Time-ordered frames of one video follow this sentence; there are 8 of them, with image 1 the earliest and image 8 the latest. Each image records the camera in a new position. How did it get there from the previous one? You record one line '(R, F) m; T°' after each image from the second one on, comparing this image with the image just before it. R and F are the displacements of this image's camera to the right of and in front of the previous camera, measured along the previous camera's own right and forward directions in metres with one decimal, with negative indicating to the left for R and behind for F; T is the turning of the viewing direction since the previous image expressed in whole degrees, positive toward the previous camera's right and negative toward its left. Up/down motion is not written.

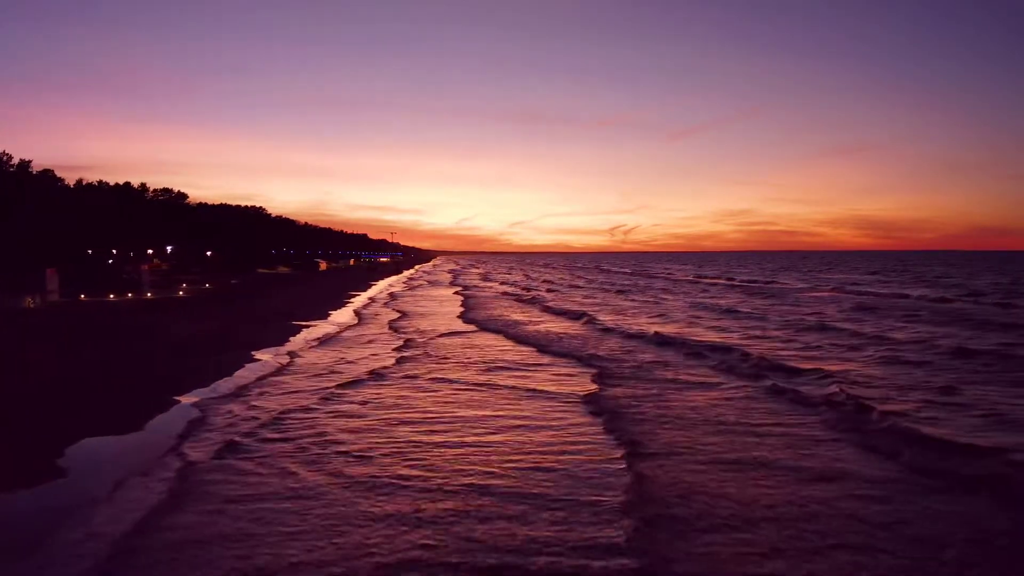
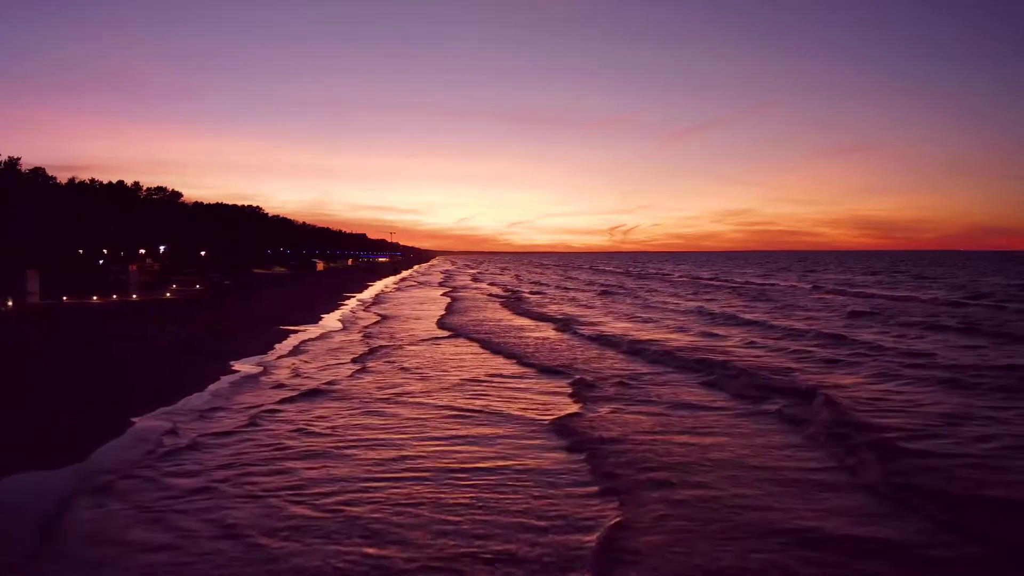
(+0.4, +1.1) m; 0°
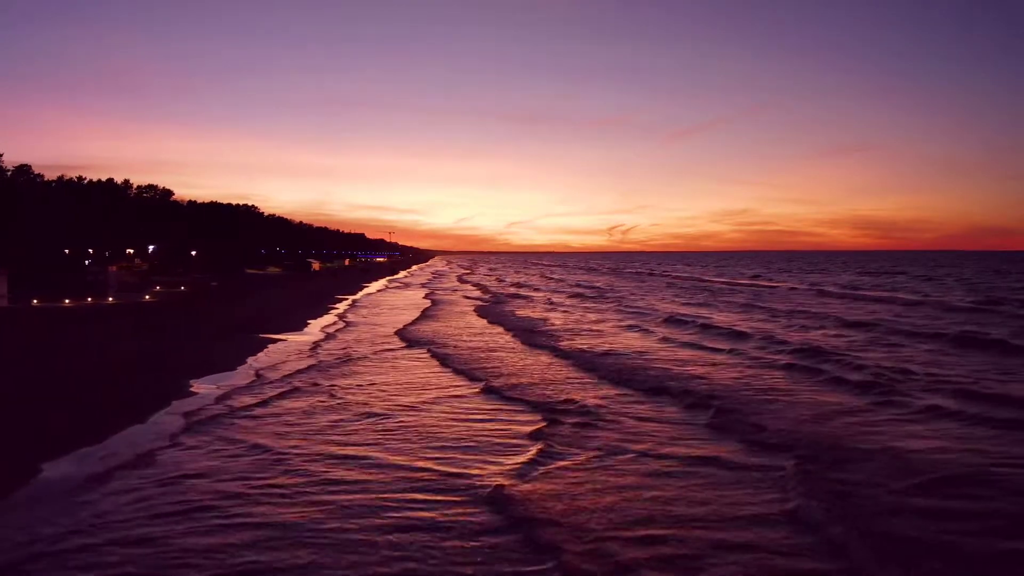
(+0.6, +1.9) m; 0°
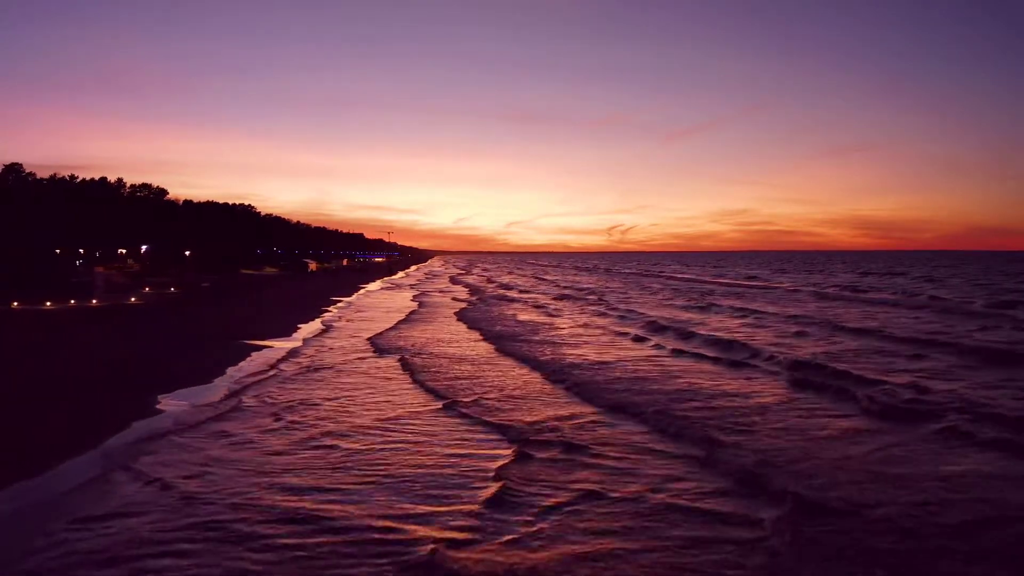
(+0.3, +1.2) m; 0°
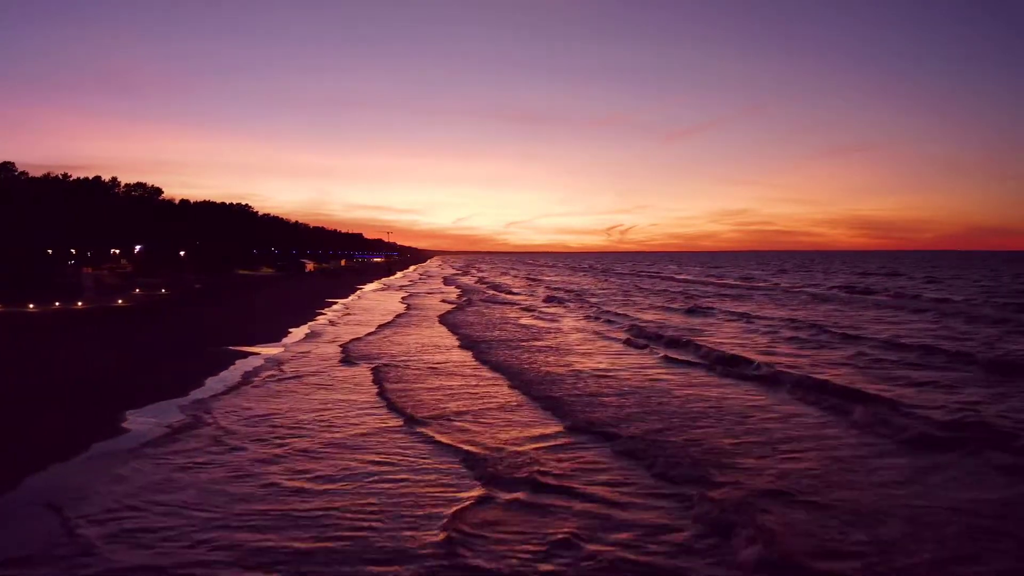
(+0.2, +1.1) m; 0°
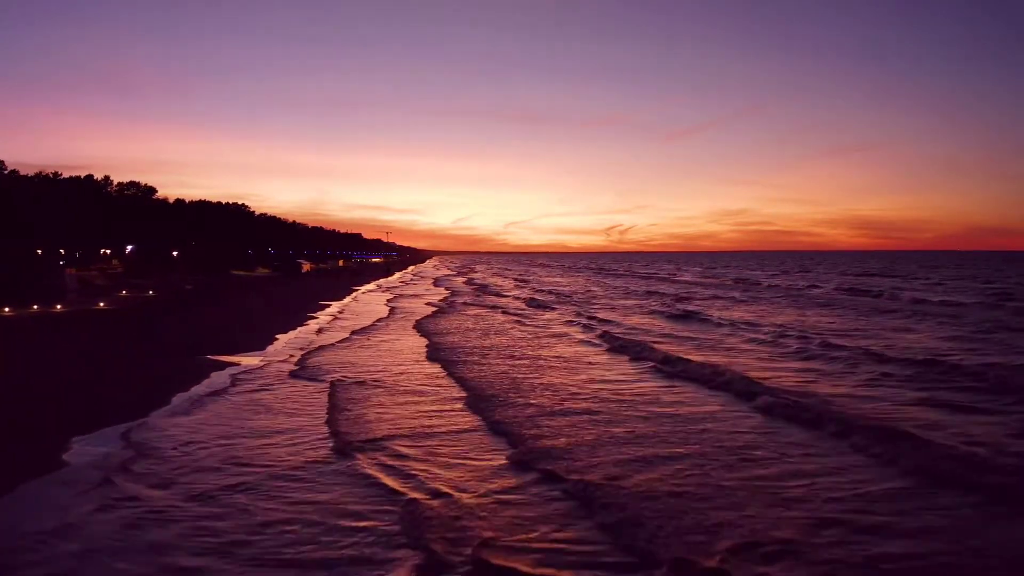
(+0.2, +1.6) m; 0°
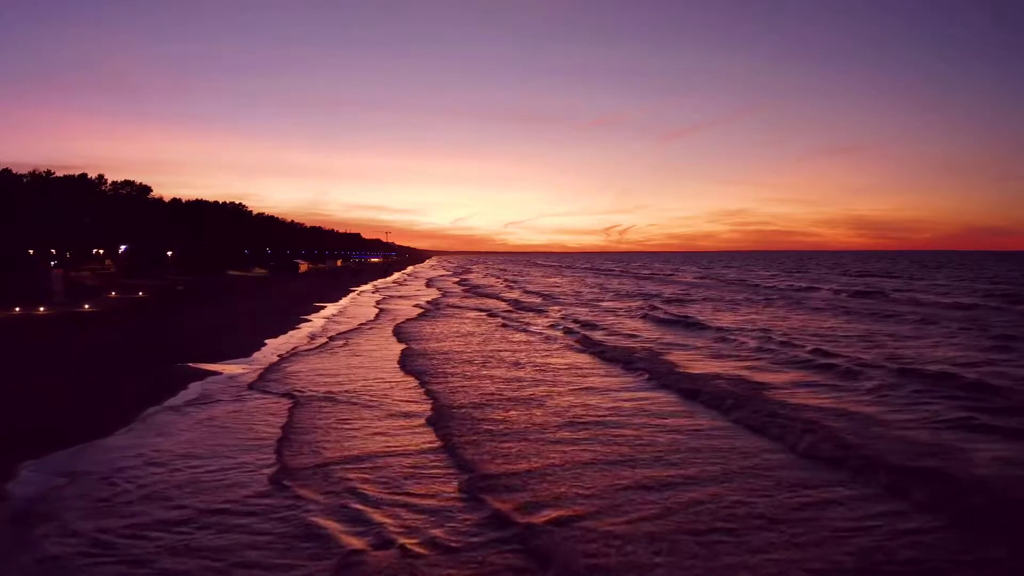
(+0.1, +1.4) m; 0°
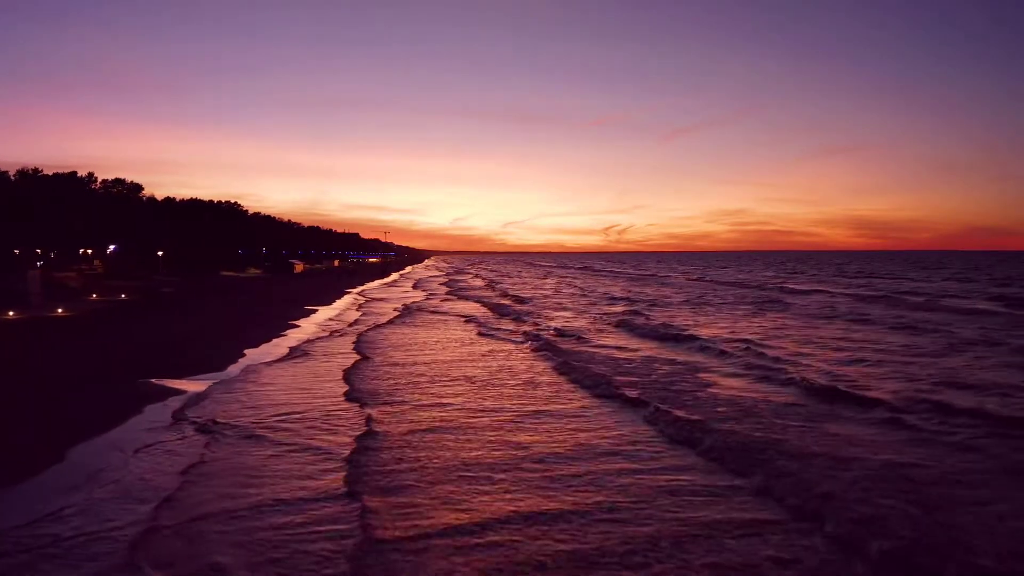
(-0.1, +2.6) m; 0°
